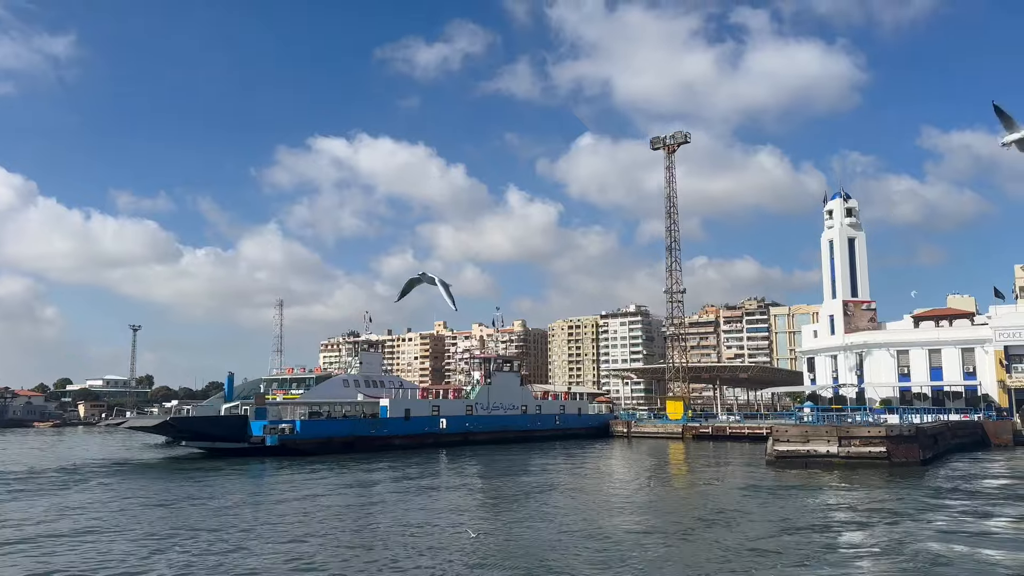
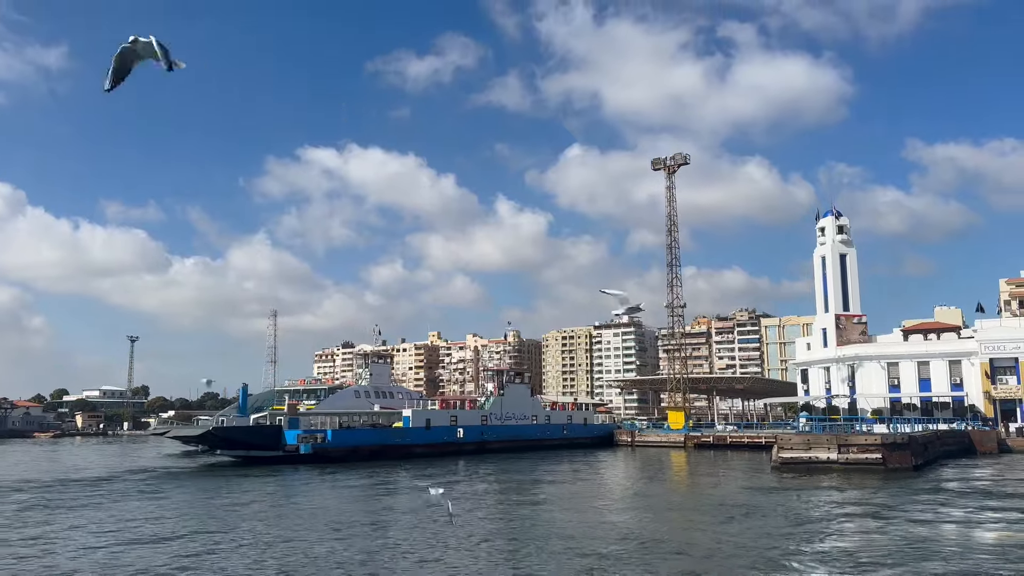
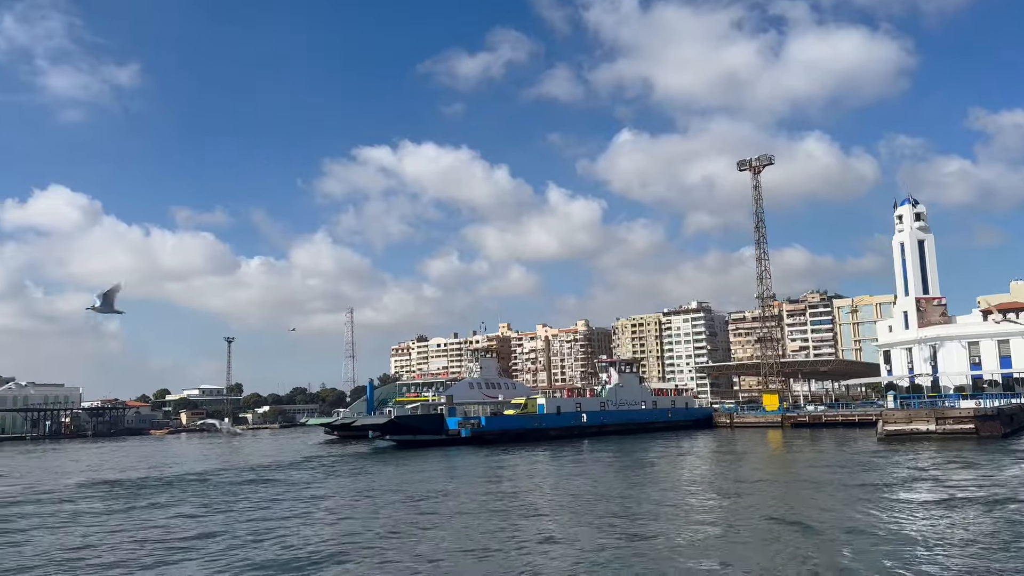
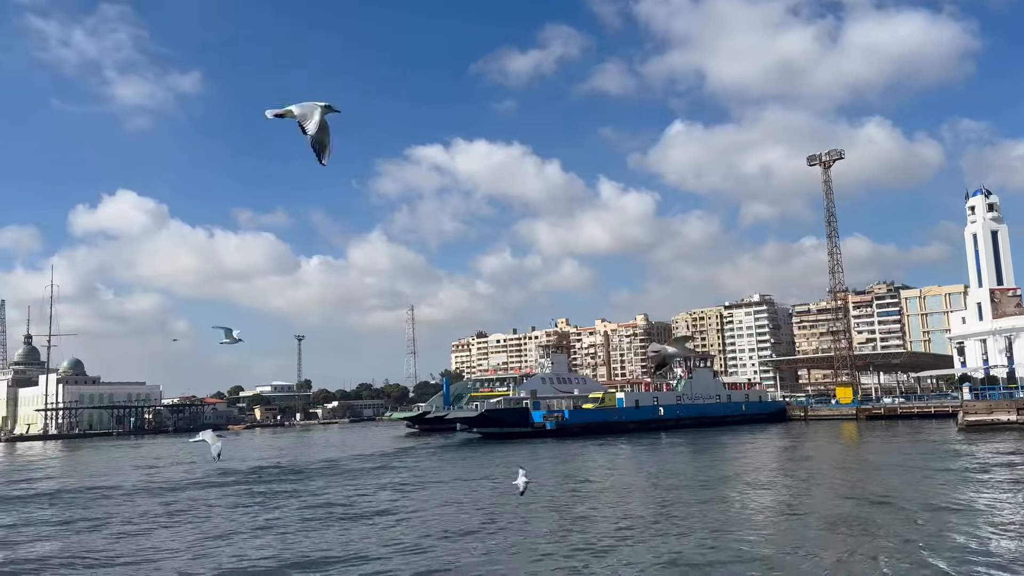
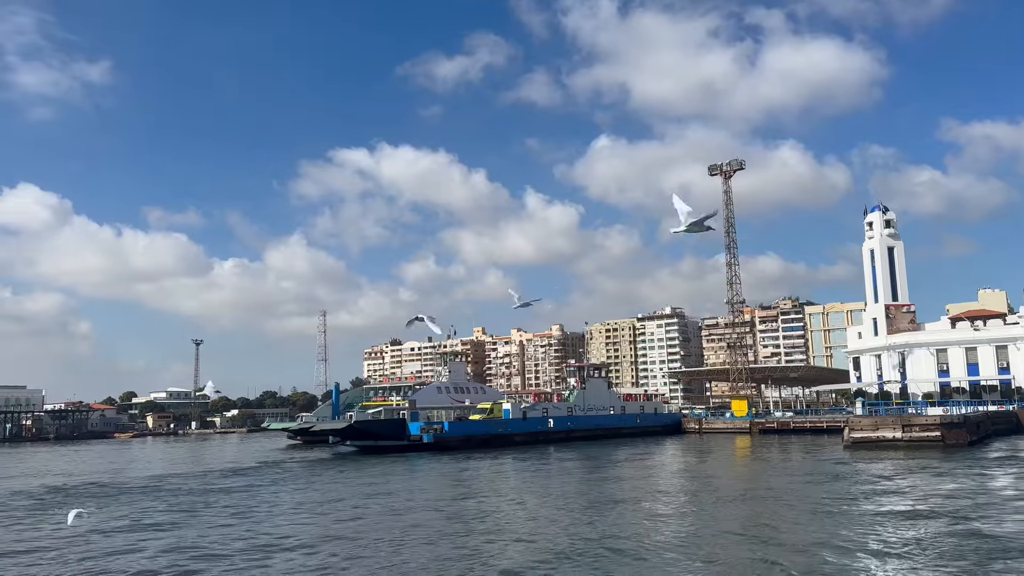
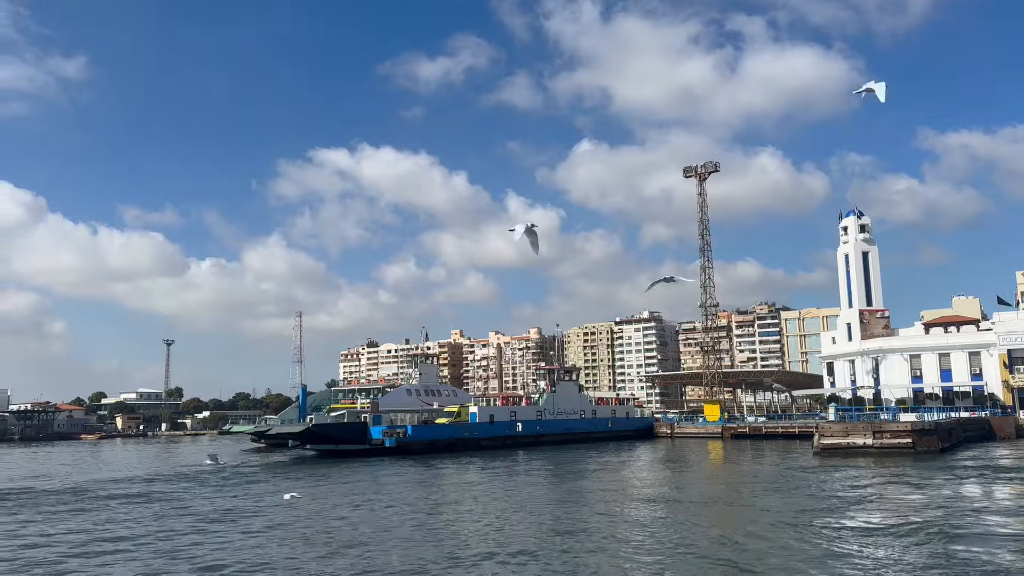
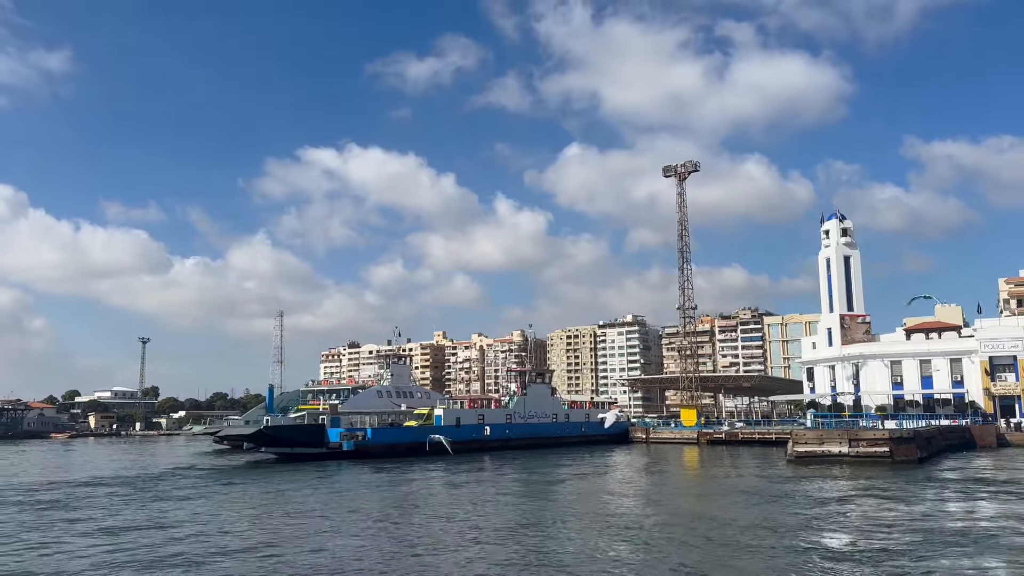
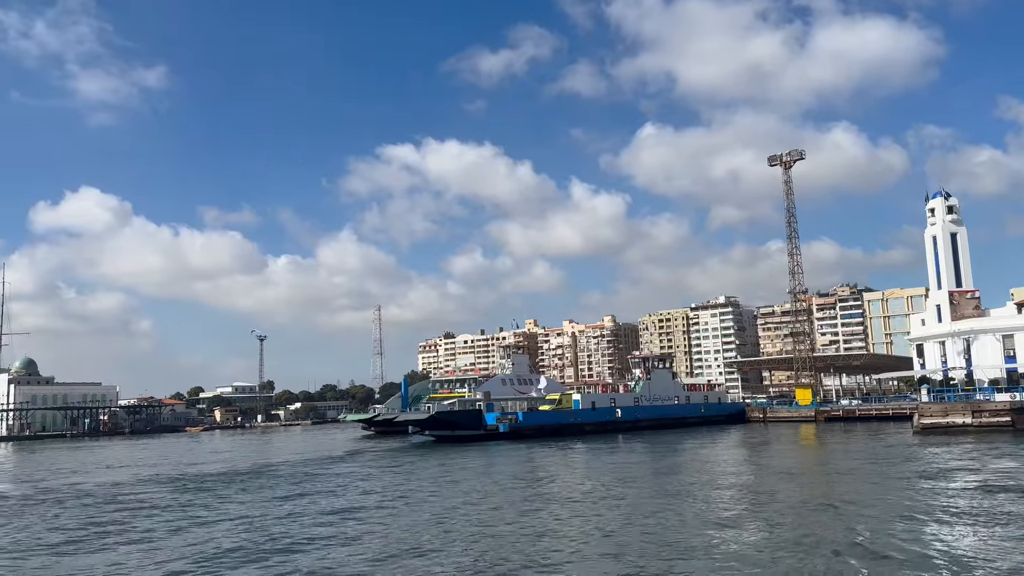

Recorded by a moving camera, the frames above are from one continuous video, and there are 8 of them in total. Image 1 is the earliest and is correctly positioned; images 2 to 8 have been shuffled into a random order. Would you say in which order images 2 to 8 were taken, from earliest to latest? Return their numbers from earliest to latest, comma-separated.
2, 7, 6, 5, 3, 8, 4
